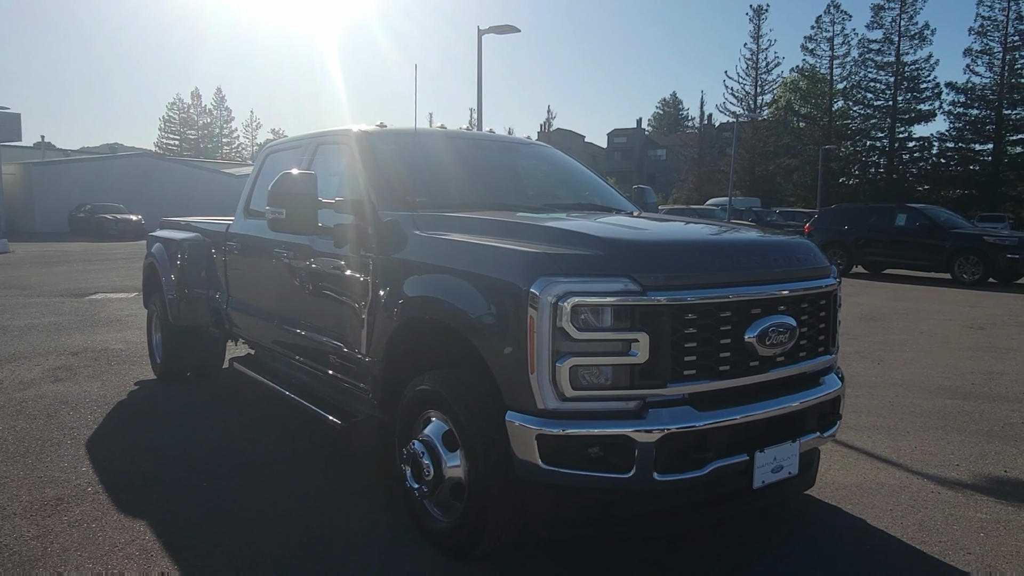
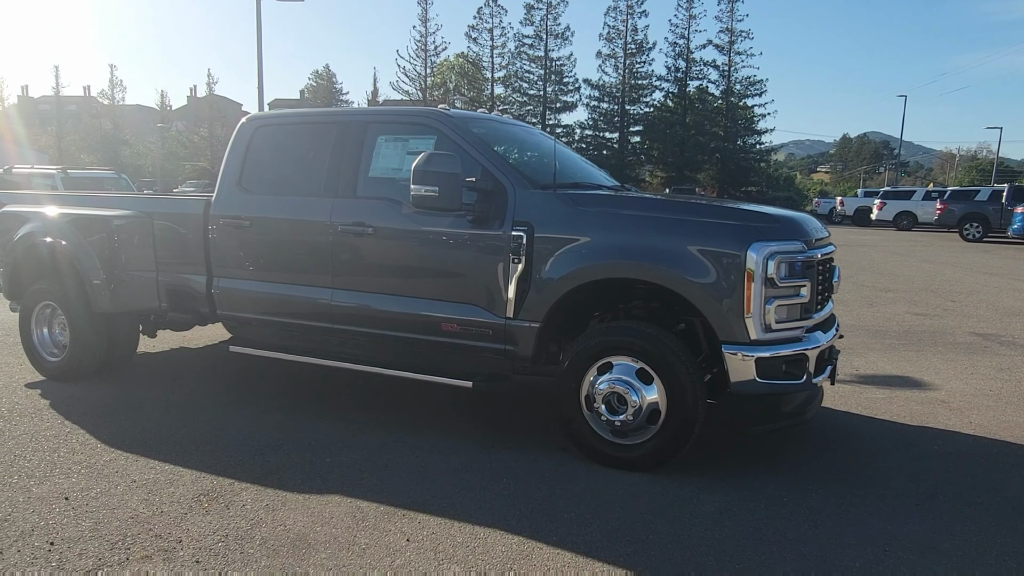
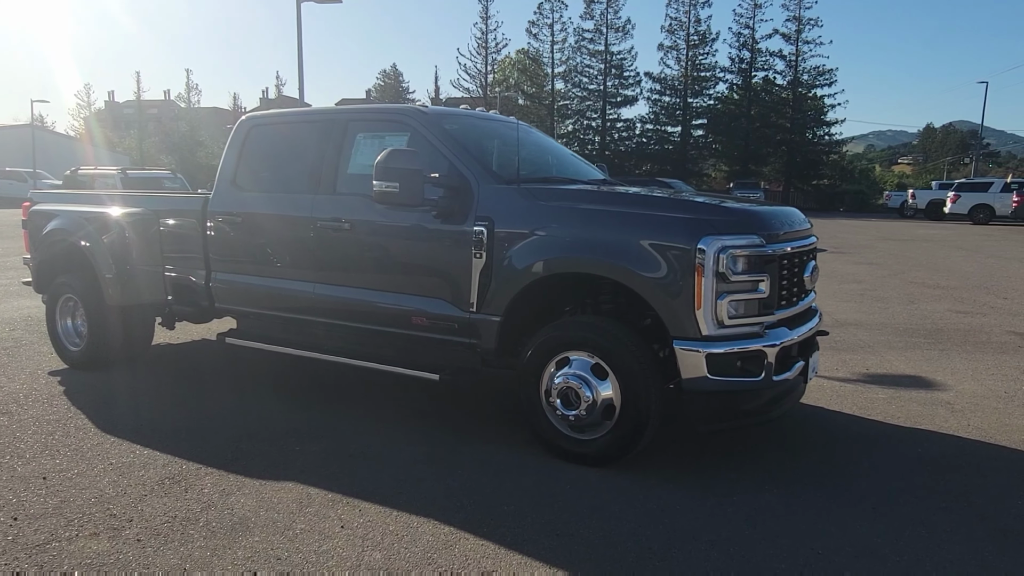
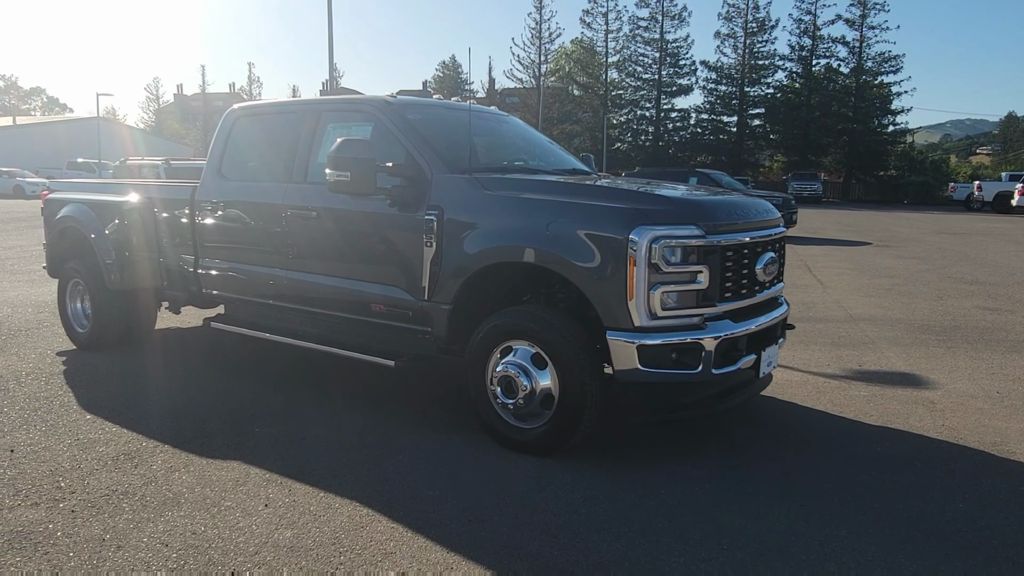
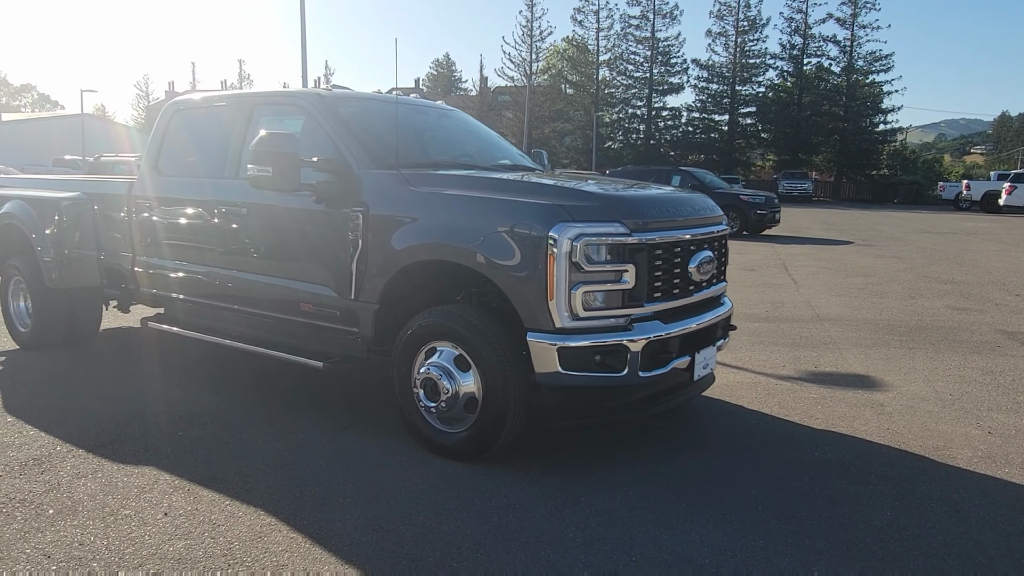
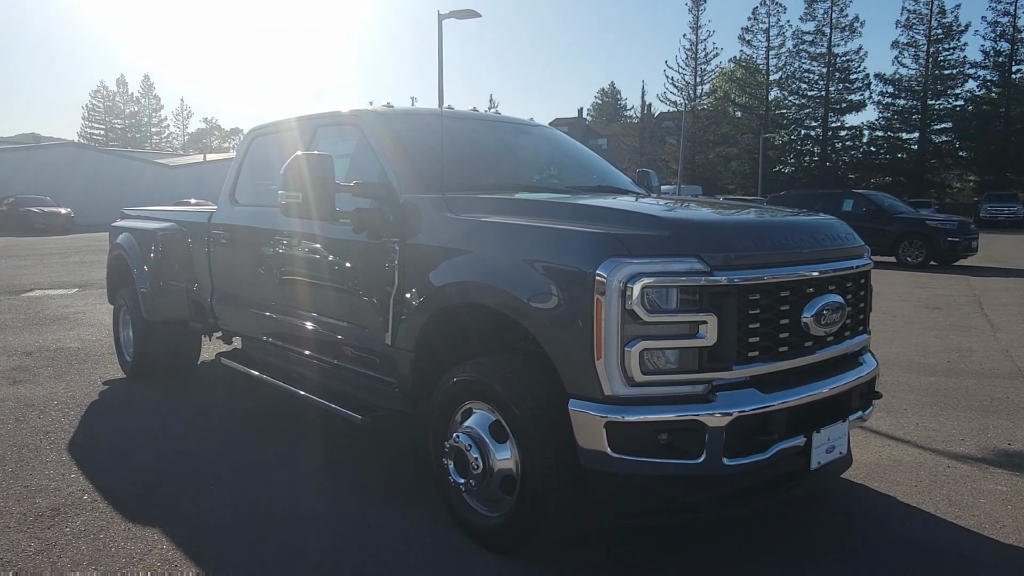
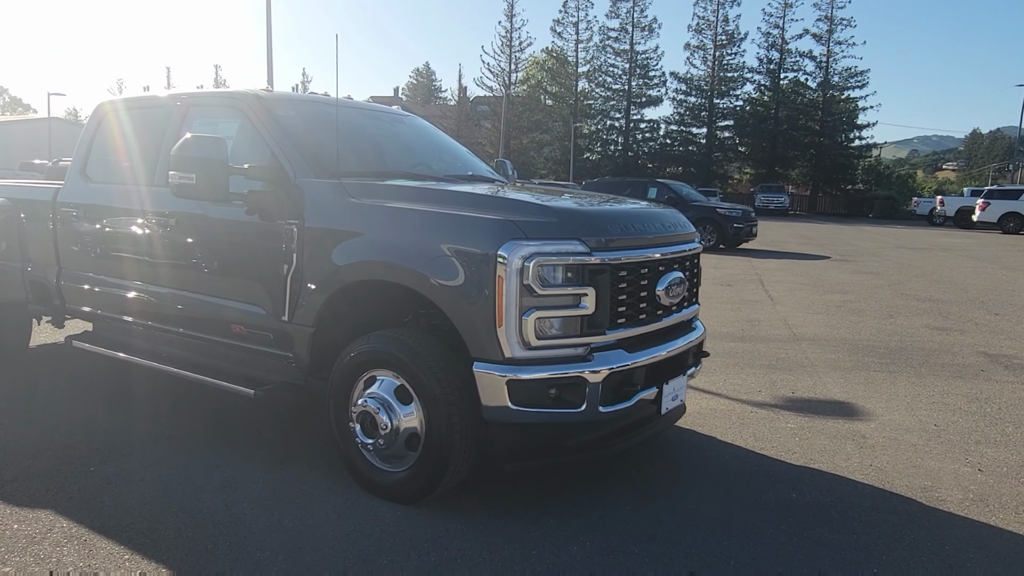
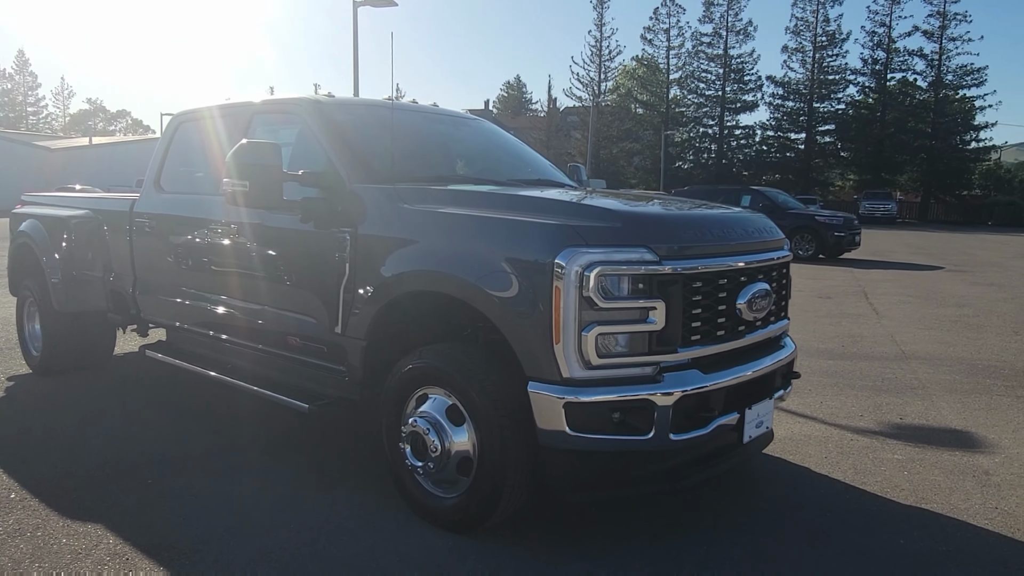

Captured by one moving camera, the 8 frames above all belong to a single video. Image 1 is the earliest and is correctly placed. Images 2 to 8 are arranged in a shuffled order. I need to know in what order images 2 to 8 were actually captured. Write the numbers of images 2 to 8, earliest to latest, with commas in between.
6, 8, 7, 5, 4, 3, 2
